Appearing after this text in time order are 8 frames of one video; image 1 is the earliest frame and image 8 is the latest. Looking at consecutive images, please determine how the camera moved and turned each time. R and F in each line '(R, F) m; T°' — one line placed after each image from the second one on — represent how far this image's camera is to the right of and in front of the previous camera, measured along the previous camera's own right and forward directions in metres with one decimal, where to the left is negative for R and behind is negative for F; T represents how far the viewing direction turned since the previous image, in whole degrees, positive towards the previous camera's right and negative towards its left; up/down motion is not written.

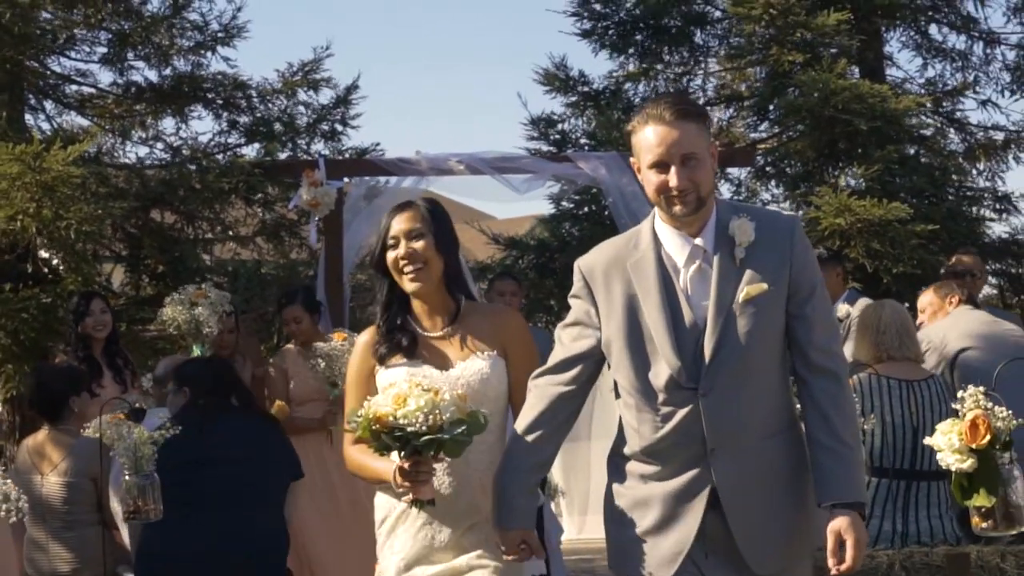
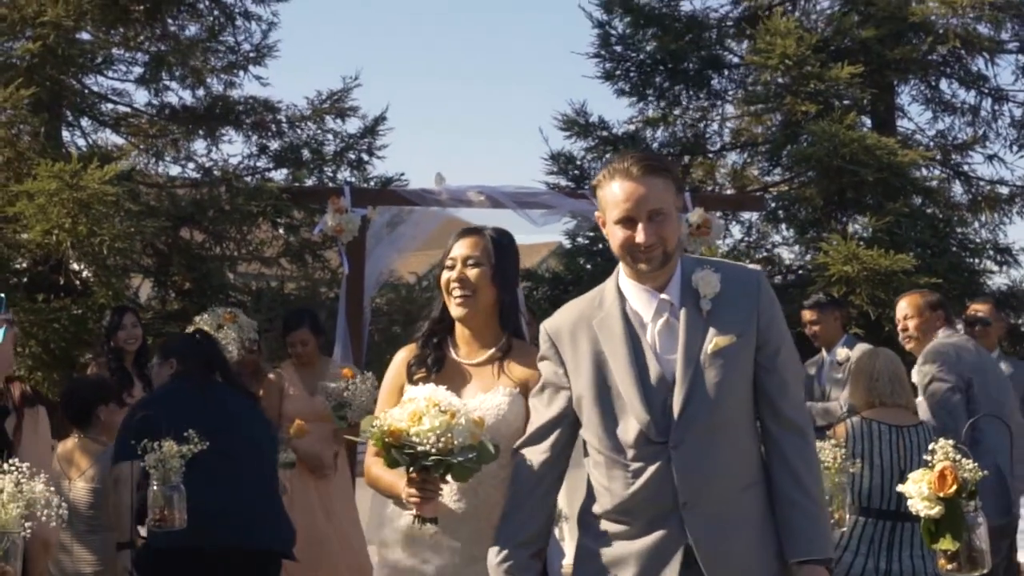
(0.0, -0.3) m; -1°
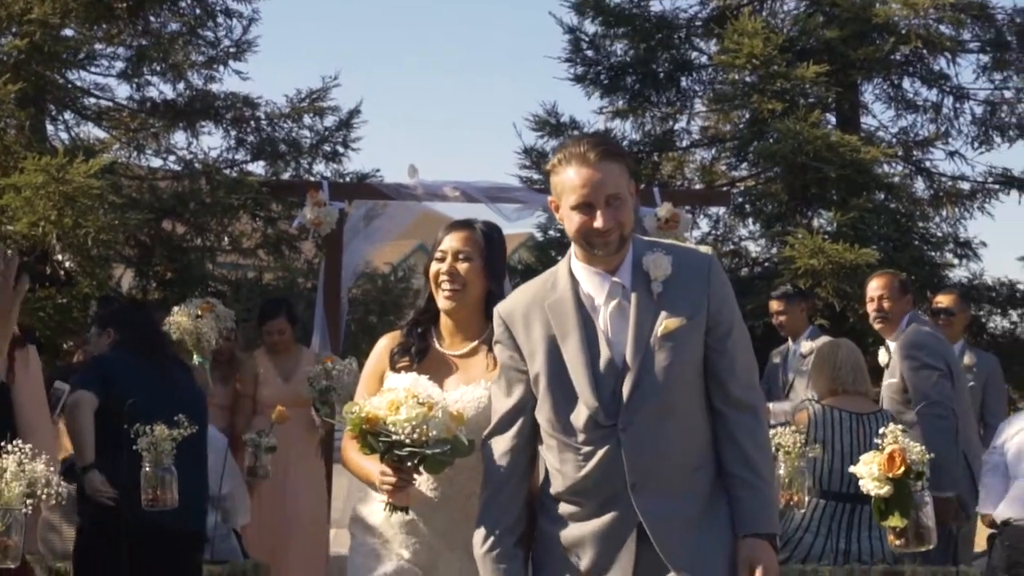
(0.0, -0.3) m; +1°
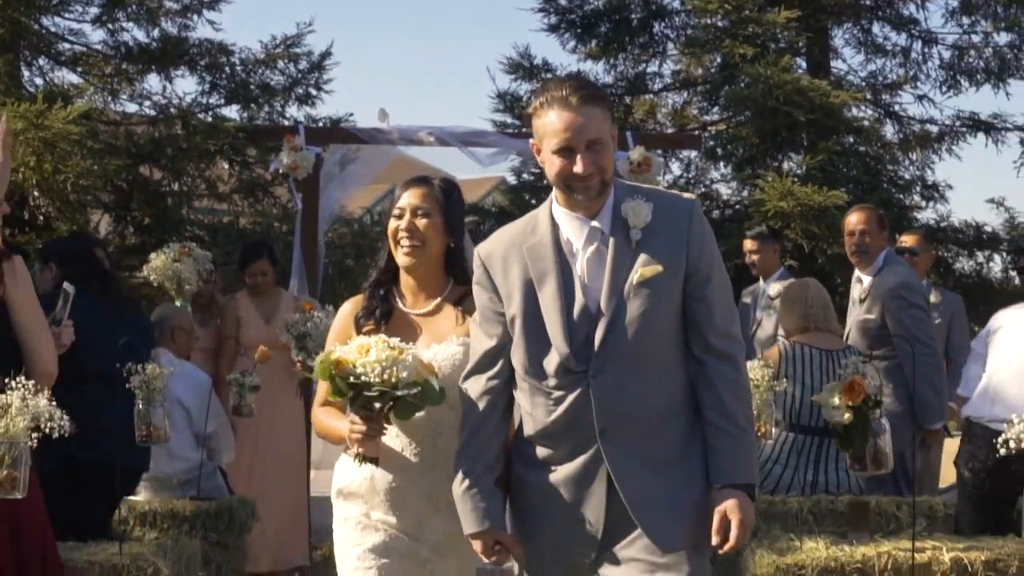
(0.0, -0.2) m; +1°
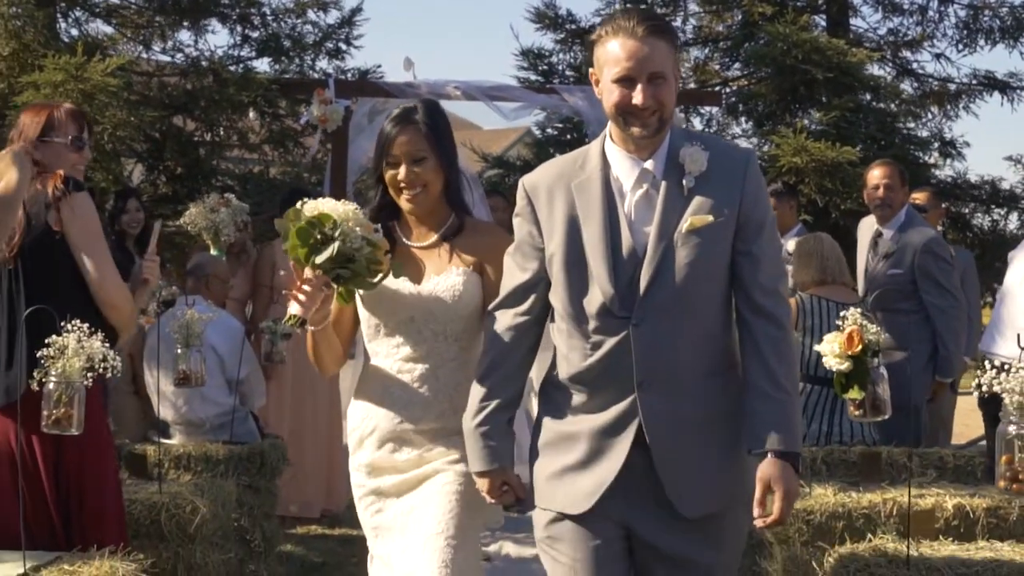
(0.0, -0.3) m; -1°
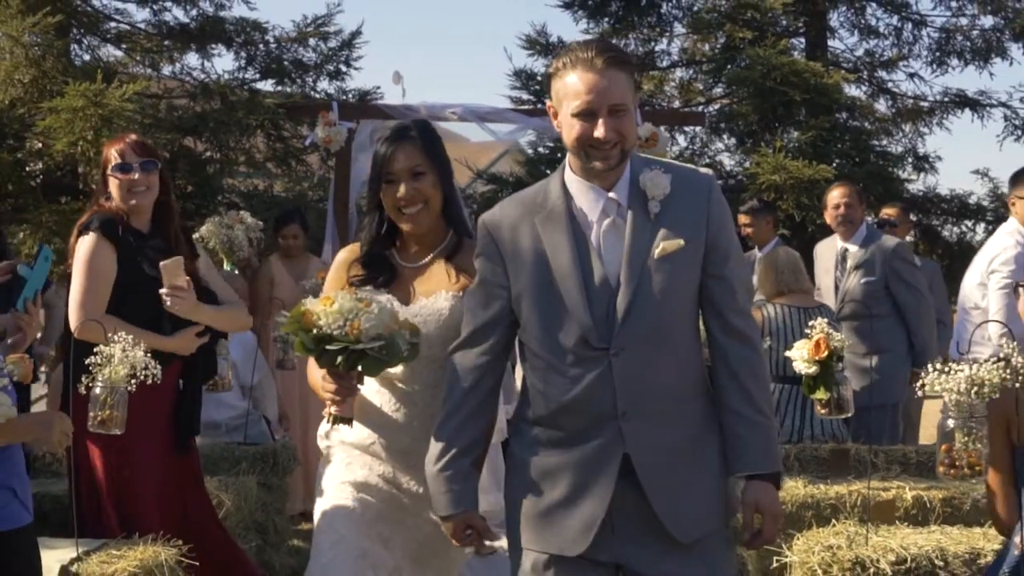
(0.0, -0.6) m; 0°
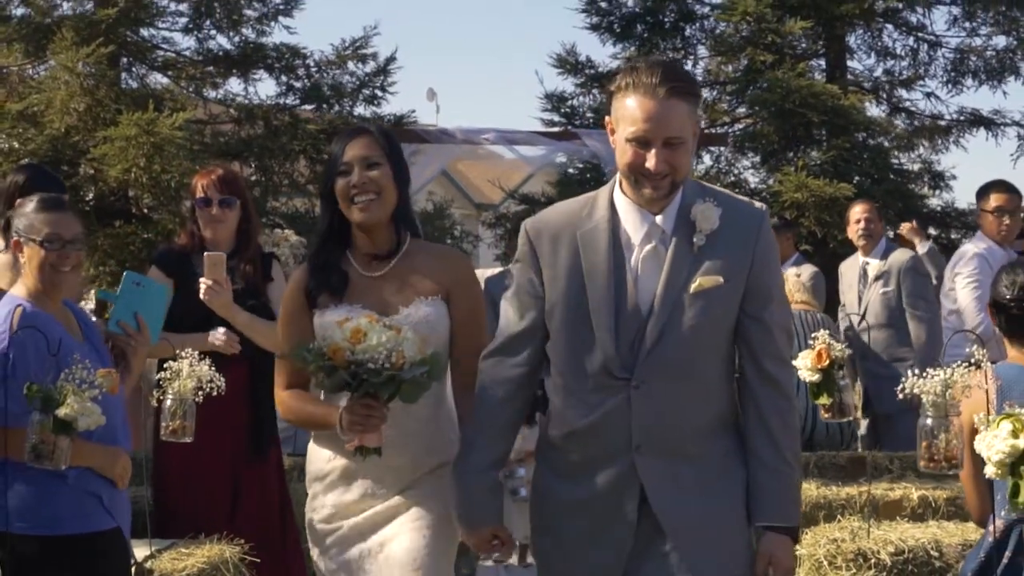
(0.0, -0.5) m; -1°
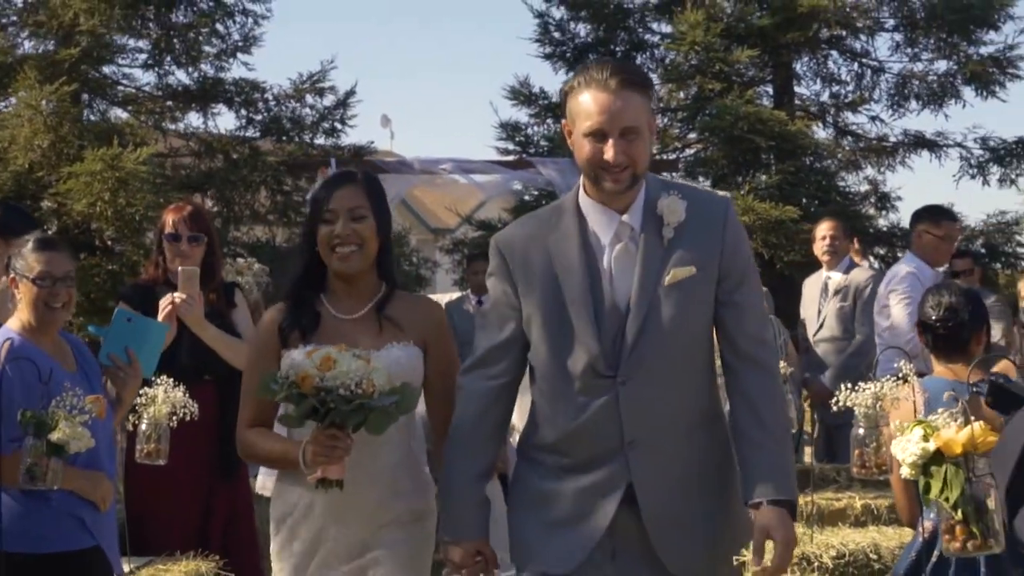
(0.0, -0.3) m; +2°
